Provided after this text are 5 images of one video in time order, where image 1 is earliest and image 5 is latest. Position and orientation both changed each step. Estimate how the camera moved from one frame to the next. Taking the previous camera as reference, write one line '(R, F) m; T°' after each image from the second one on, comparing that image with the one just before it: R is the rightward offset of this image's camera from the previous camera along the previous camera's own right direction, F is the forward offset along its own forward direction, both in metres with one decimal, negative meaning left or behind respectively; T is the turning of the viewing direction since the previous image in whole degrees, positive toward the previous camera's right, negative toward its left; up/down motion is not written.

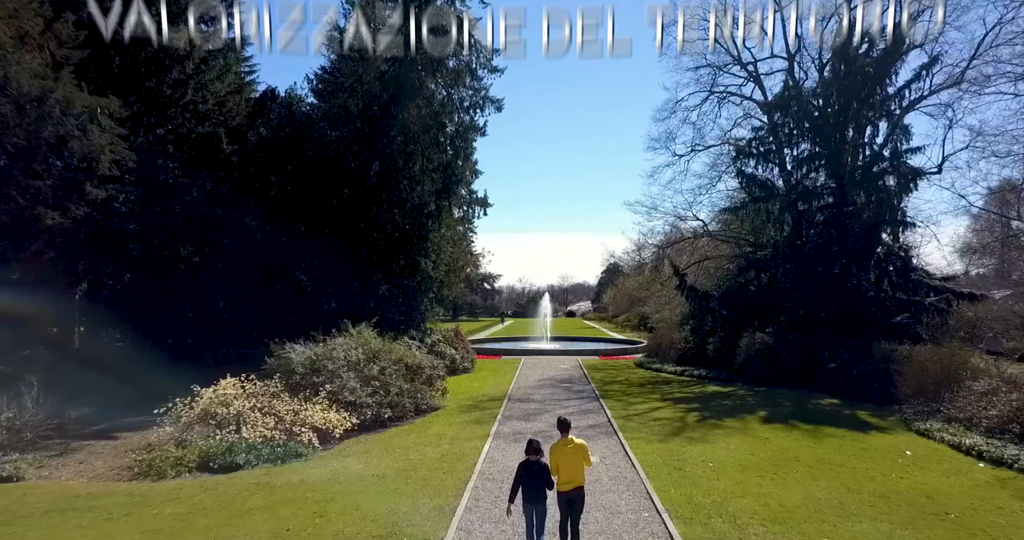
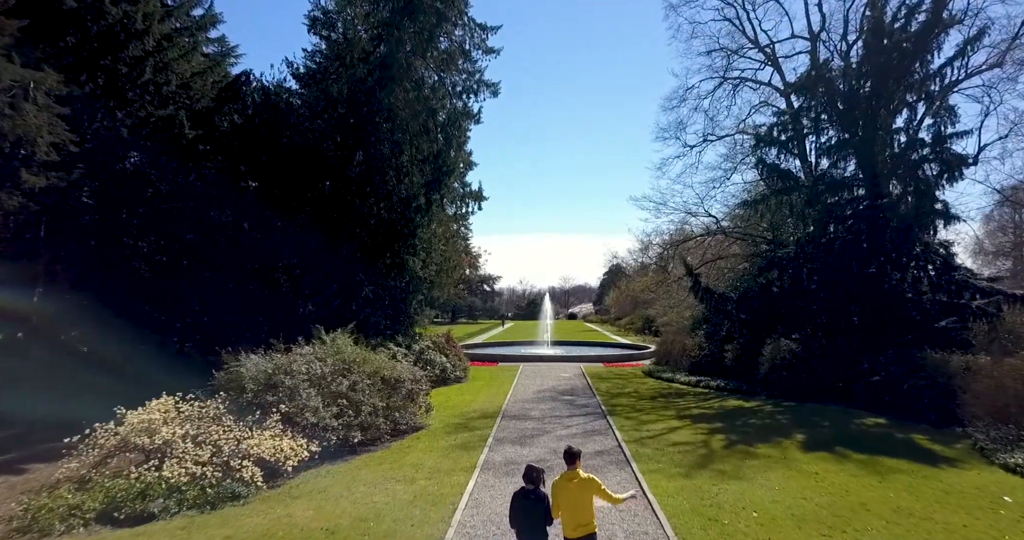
(+0.1, +1.5) m; 0°
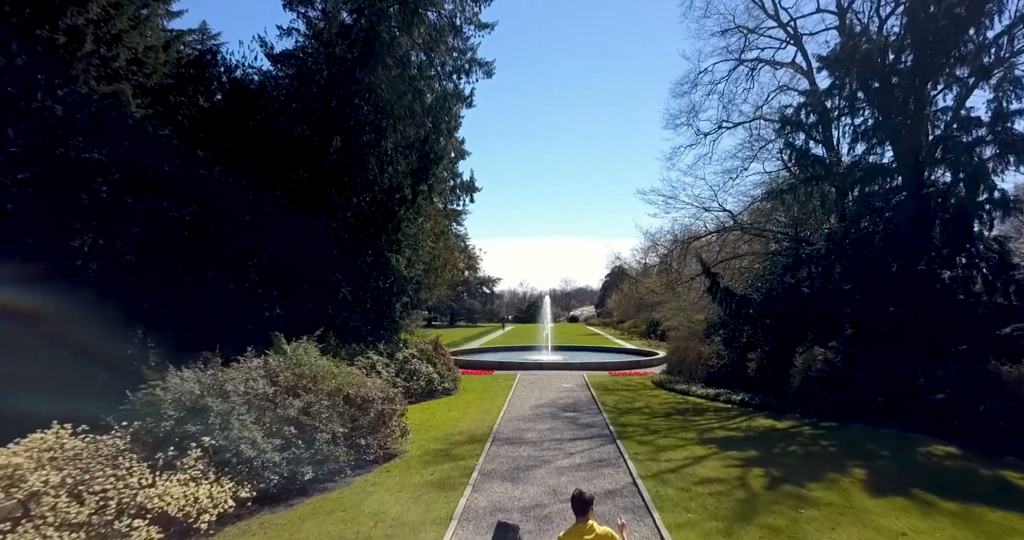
(+0.1, +1.6) m; 0°
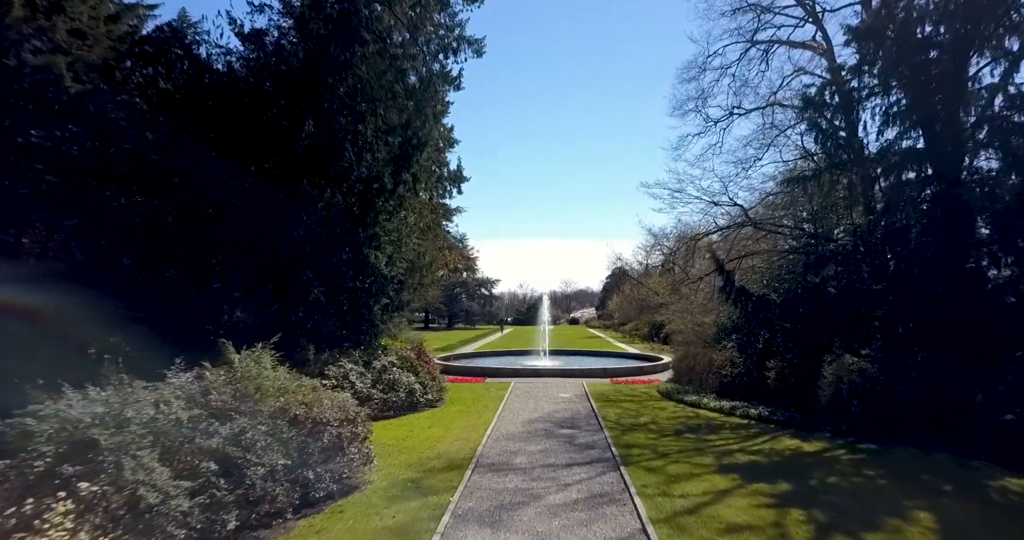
(+0.2, +1.4) m; 0°
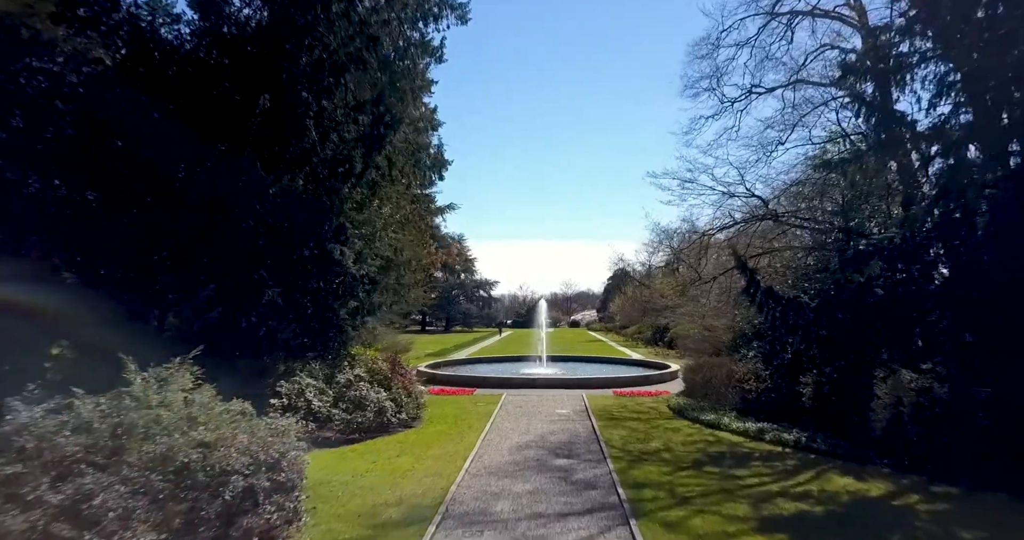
(+0.3, +1.8) m; 0°
